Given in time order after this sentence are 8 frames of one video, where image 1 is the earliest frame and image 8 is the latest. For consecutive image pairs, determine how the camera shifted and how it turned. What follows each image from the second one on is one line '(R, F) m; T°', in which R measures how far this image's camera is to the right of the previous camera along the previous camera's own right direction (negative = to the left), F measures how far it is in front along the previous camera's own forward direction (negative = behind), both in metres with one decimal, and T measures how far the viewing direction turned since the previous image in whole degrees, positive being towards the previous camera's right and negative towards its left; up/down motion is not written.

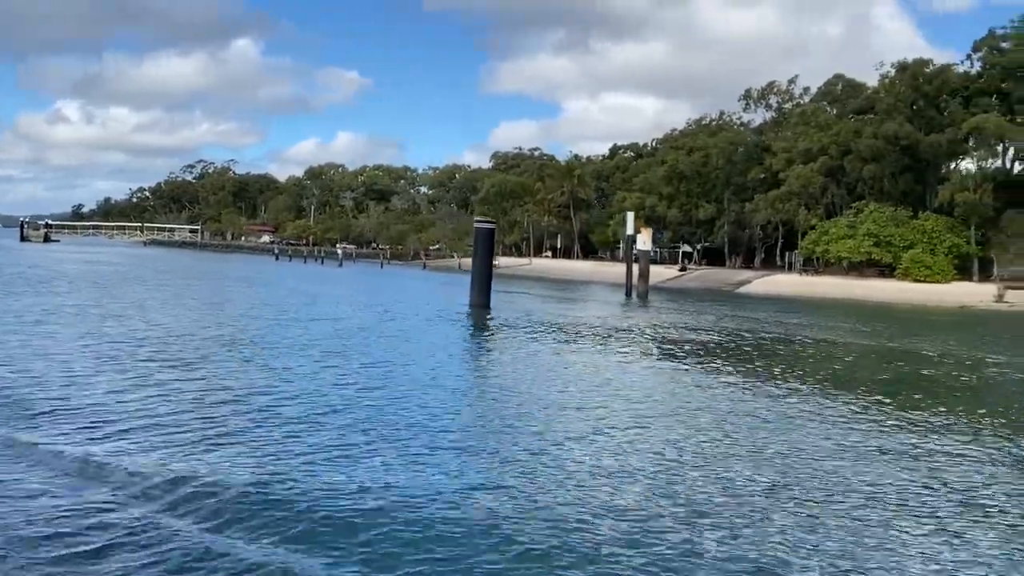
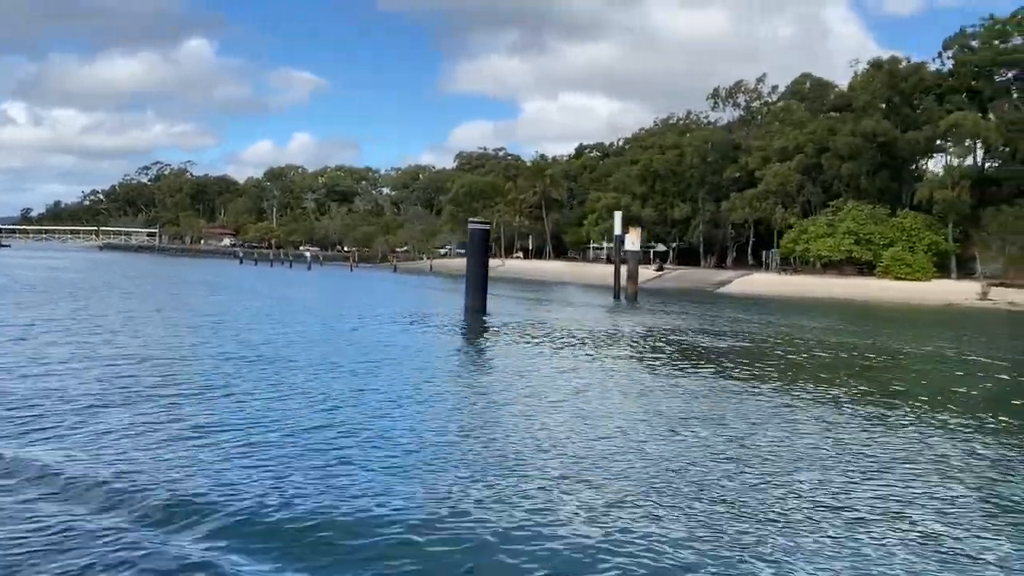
(-1.3, +1.6) m; +3°
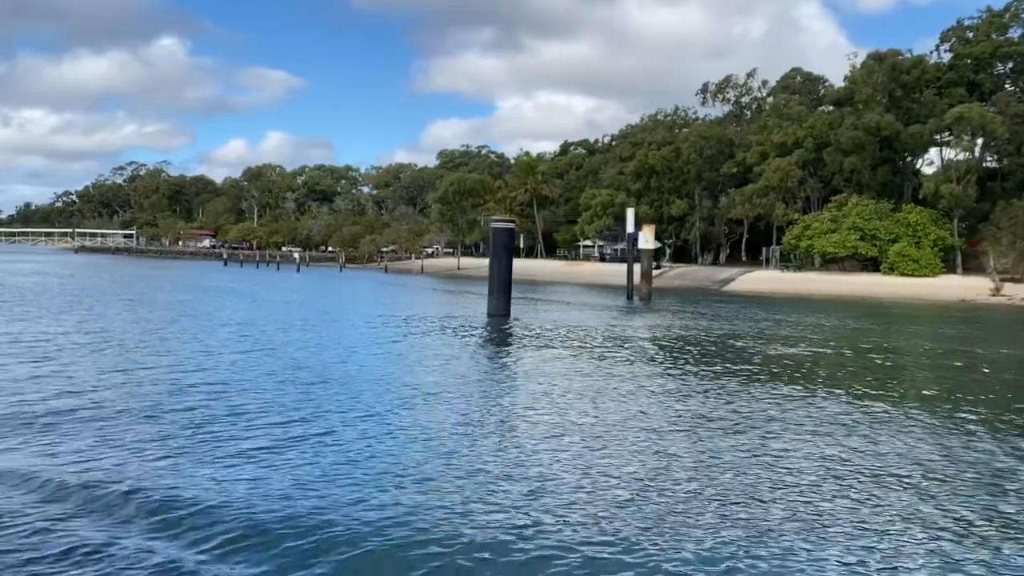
(-1.6, +1.8) m; +2°
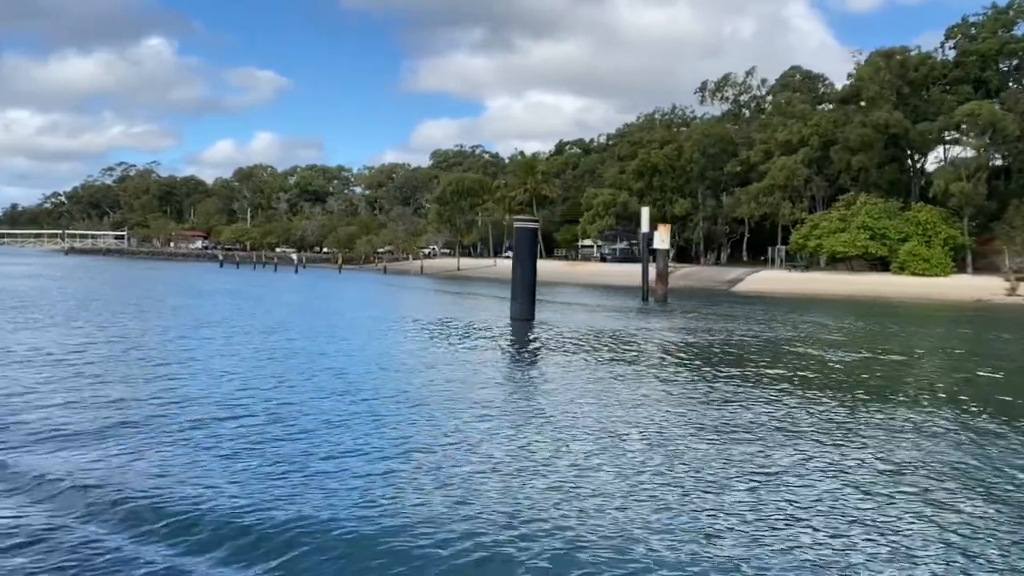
(-1.1, +1.1) m; +1°
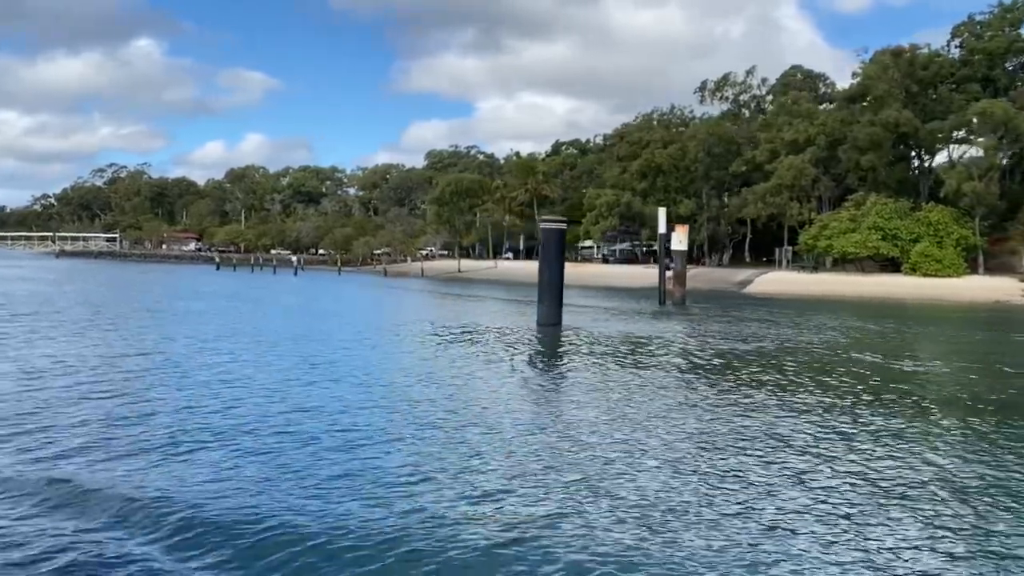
(-1.1, +1.1) m; +1°
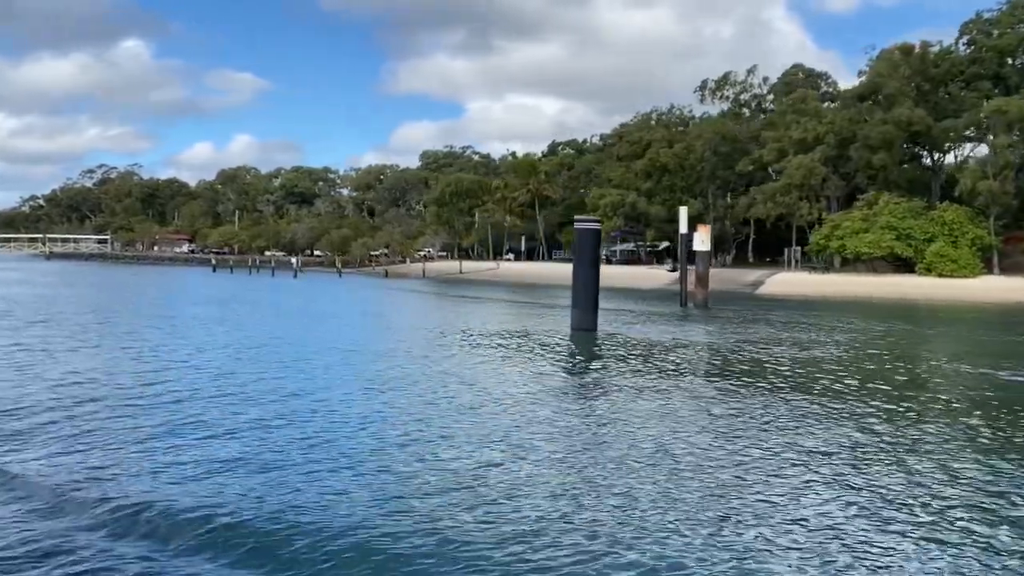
(-1.2, +1.3) m; +1°
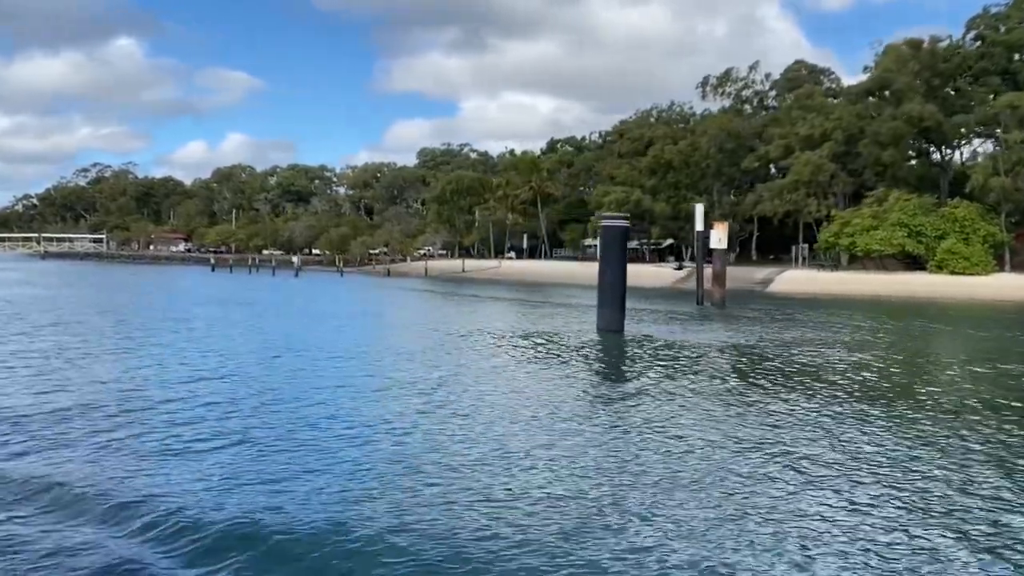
(-0.8, +0.9) m; 0°
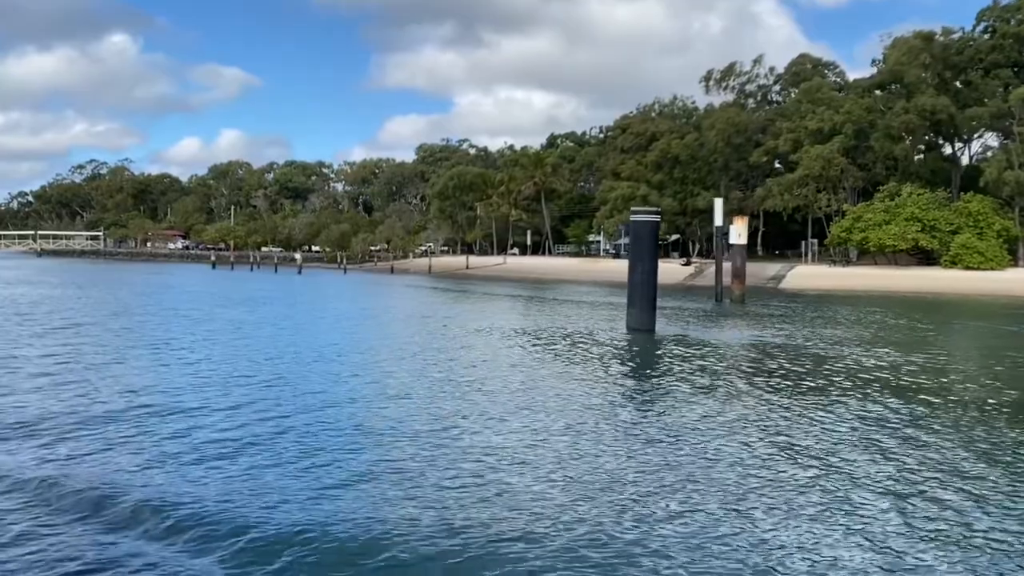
(-0.8, +0.9) m; 0°
